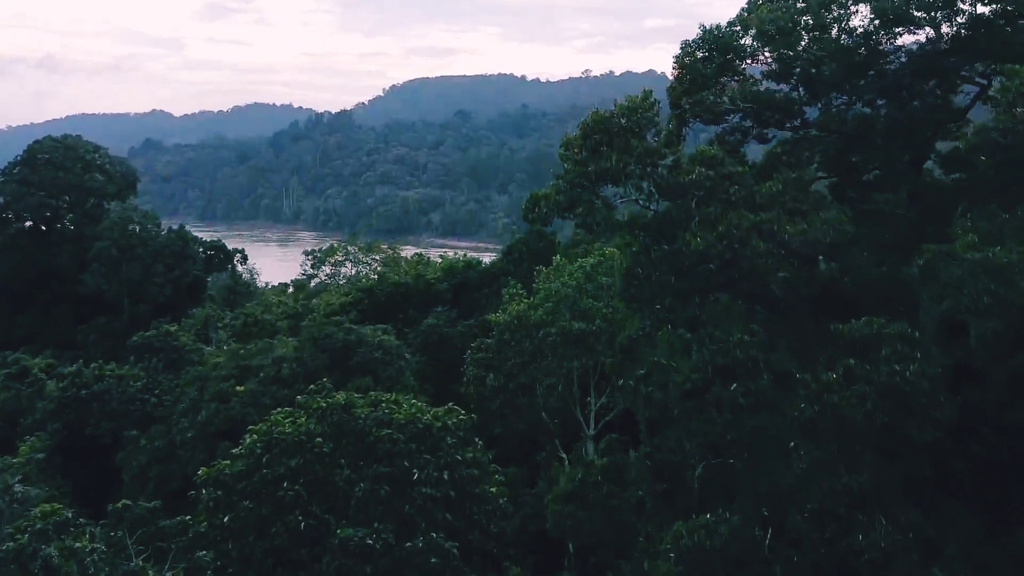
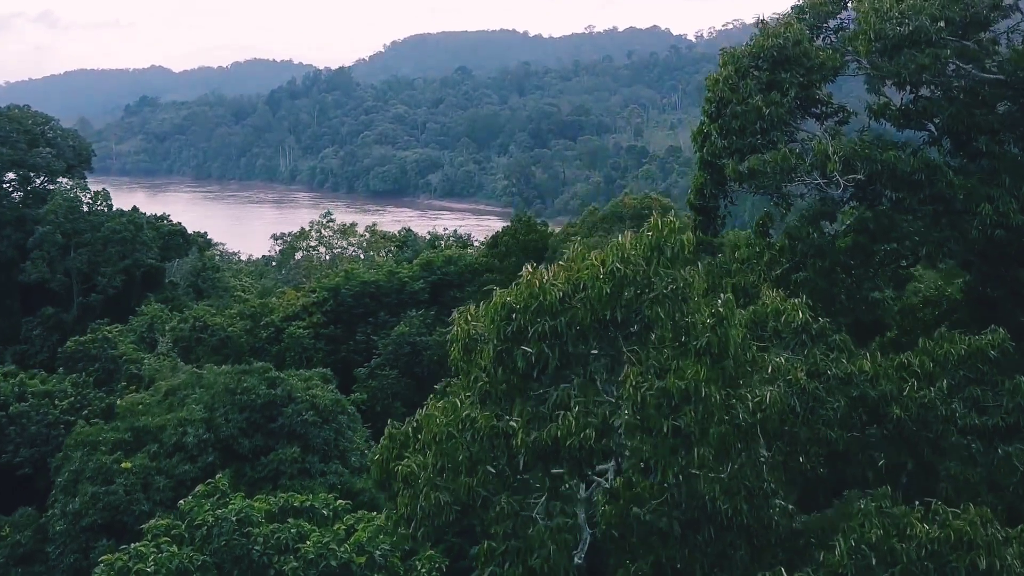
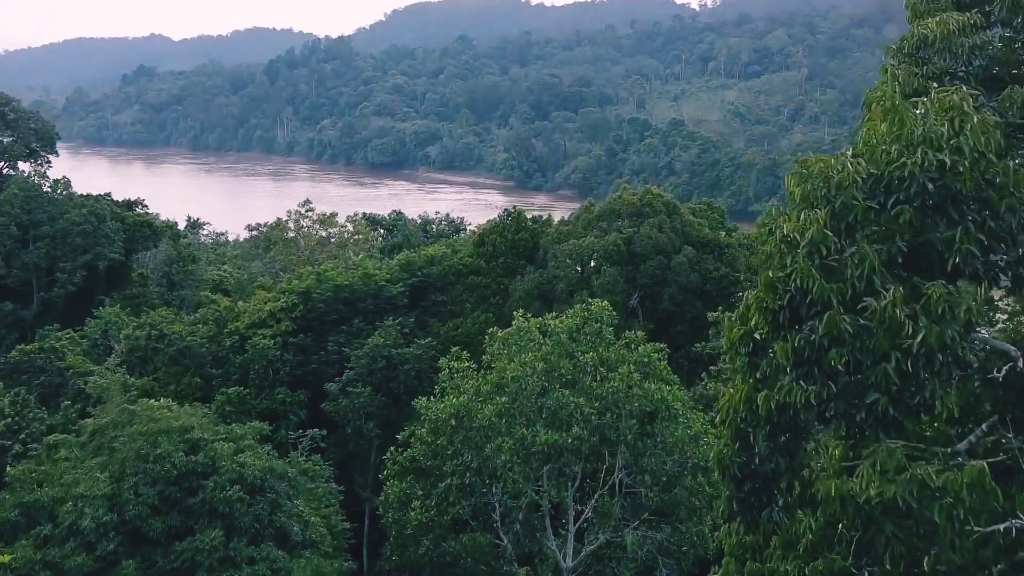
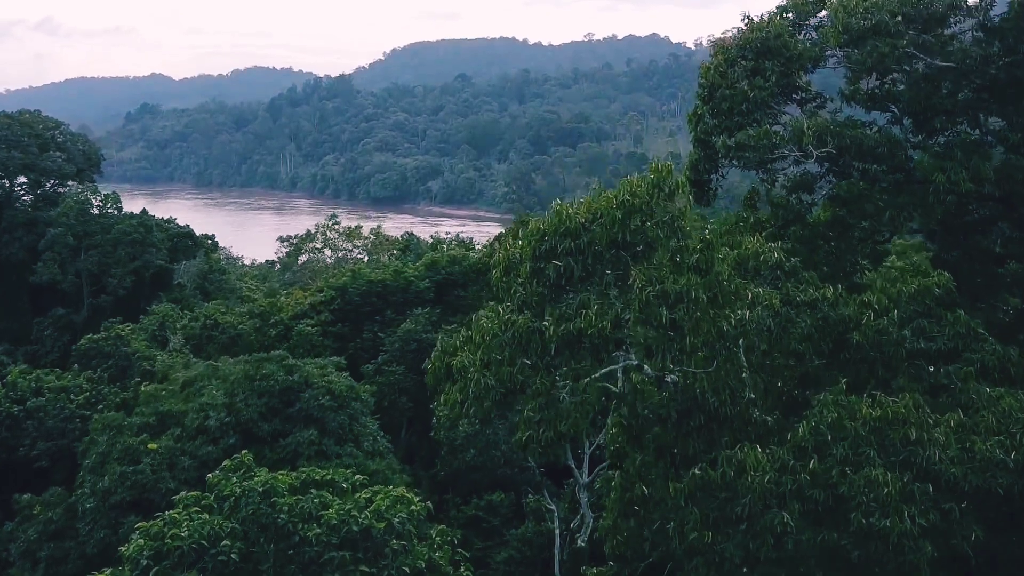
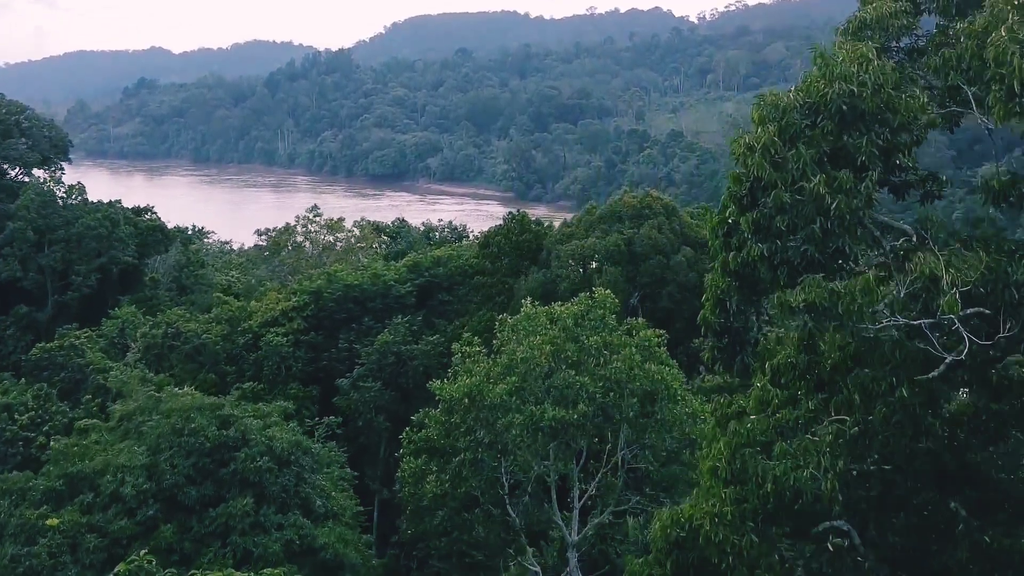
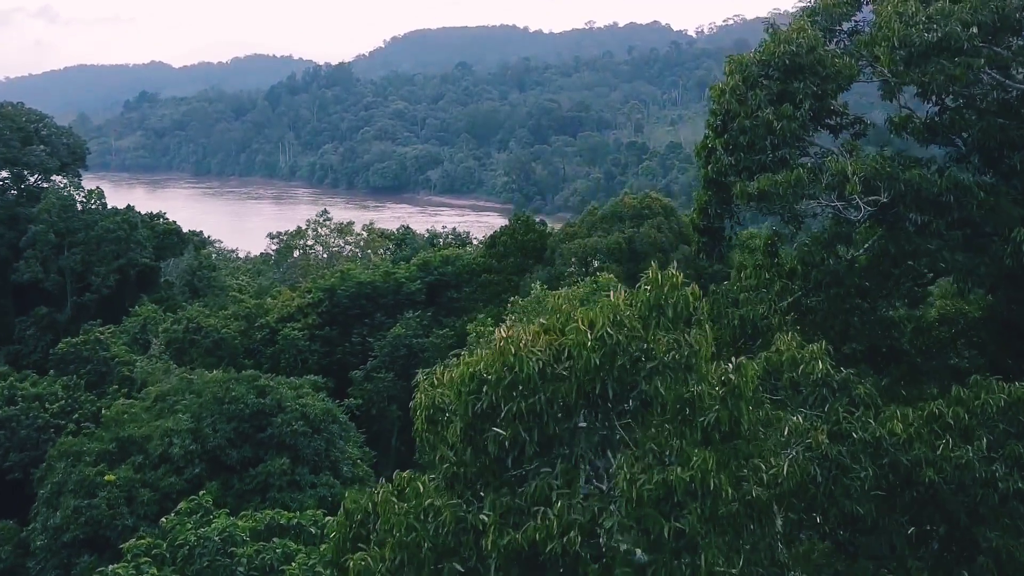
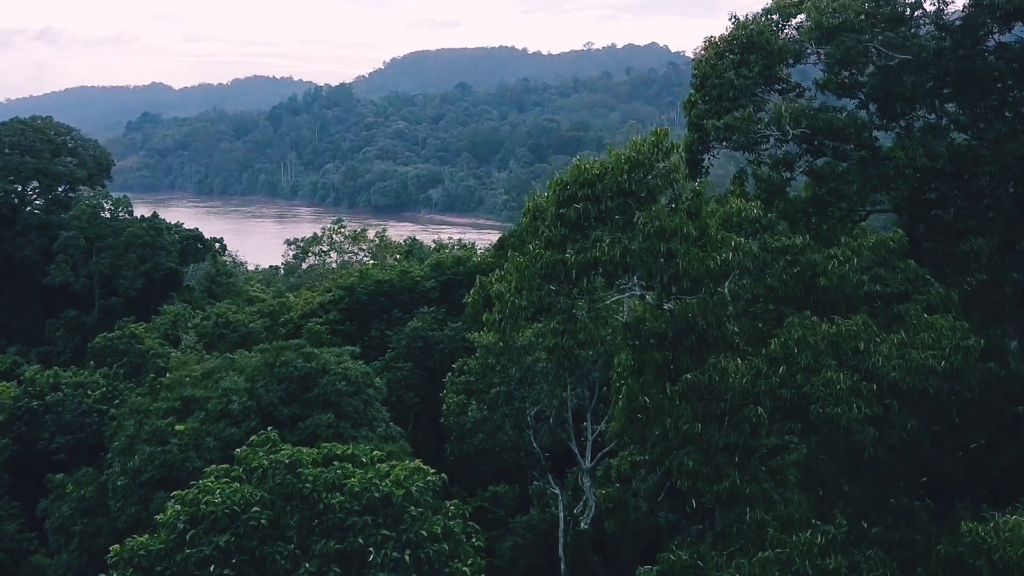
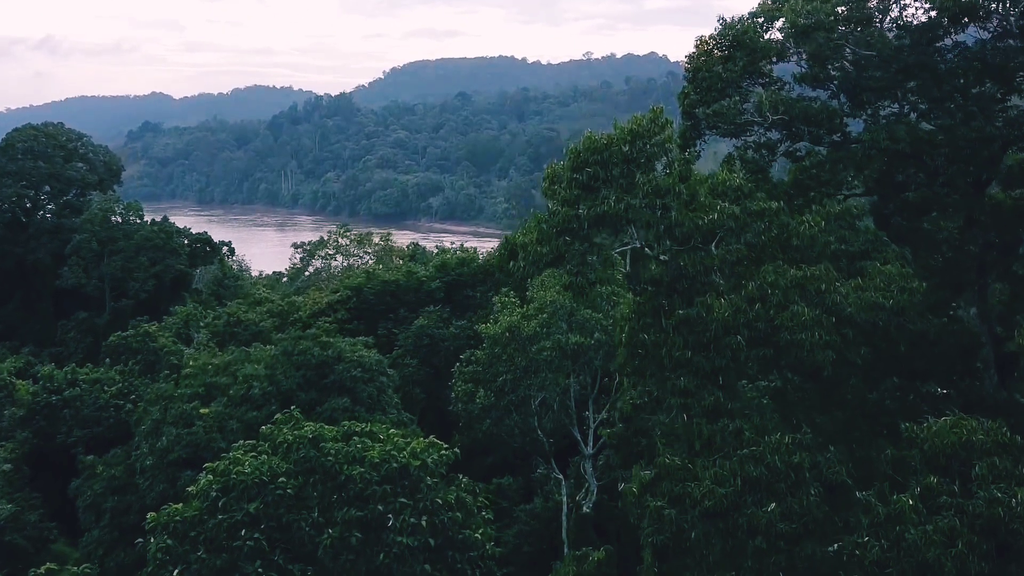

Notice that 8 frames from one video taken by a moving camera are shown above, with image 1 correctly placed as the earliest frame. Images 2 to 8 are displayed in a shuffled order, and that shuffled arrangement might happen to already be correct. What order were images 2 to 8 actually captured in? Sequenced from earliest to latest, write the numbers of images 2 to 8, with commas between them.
8, 7, 4, 2, 6, 5, 3
